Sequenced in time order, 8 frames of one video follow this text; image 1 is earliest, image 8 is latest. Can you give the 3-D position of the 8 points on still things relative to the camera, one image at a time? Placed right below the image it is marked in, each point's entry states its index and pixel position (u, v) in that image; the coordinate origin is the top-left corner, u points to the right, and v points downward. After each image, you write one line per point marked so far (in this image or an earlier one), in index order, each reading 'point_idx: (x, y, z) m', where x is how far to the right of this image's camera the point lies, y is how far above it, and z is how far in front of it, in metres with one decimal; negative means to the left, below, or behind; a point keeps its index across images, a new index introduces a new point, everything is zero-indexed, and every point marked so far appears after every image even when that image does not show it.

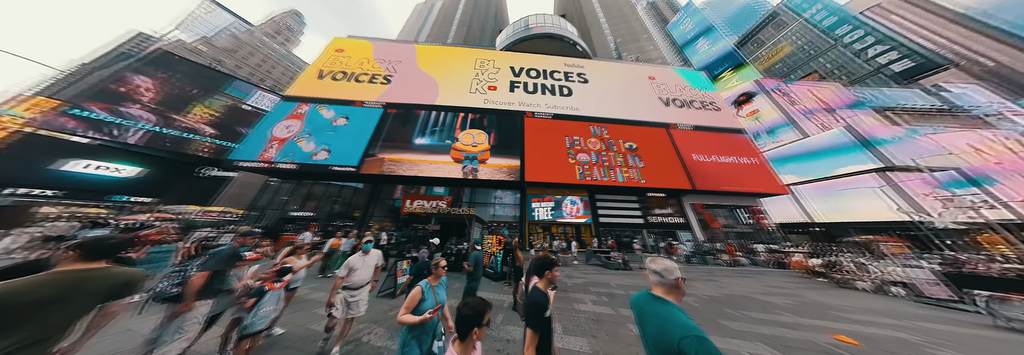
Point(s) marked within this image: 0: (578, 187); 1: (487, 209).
0: (+5.1, -0.7, +11.5) m
1: (-2.1, -2.6, +12.3) m
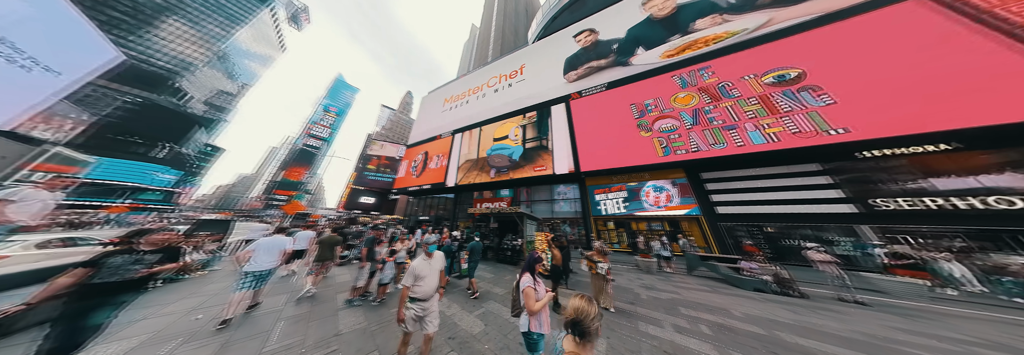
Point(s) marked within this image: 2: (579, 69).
0: (+8.4, +0.6, +8.2) m
1: (+2.9, -2.3, +12.2) m
2: (+5.5, +9.1, +12.4) m
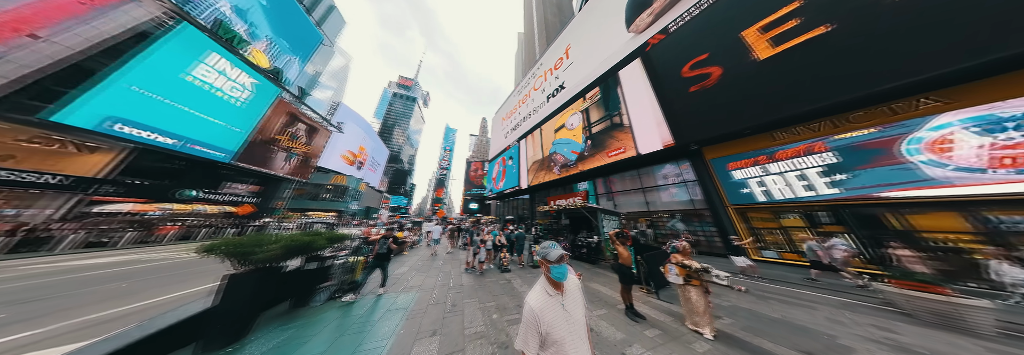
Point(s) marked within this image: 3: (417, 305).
0: (+10.4, +2.3, +3.5) m
1: (+8.3, -1.2, +9.7) m
2: (+8.5, +10.5, +8.8) m
3: (-1.9, -2.5, +3.1) m
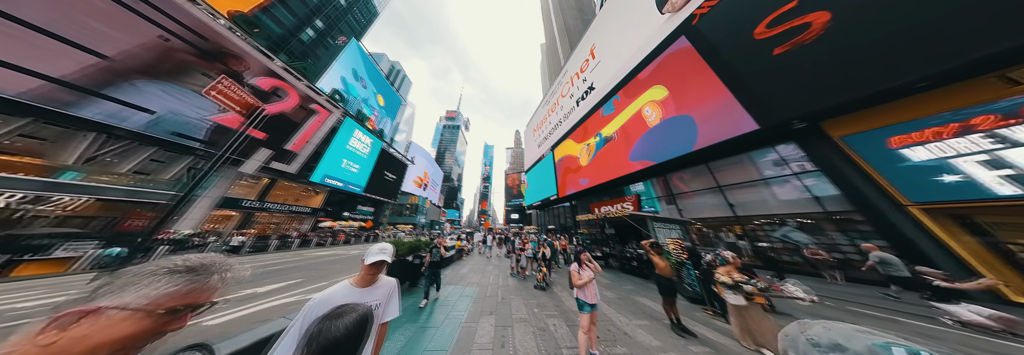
0: (+10.7, +2.9, +1.6) m
1: (+10.5, -1.1, +7.9) m
2: (+9.6, +10.5, +7.7) m
3: (-0.9, -3.0, +3.9) m
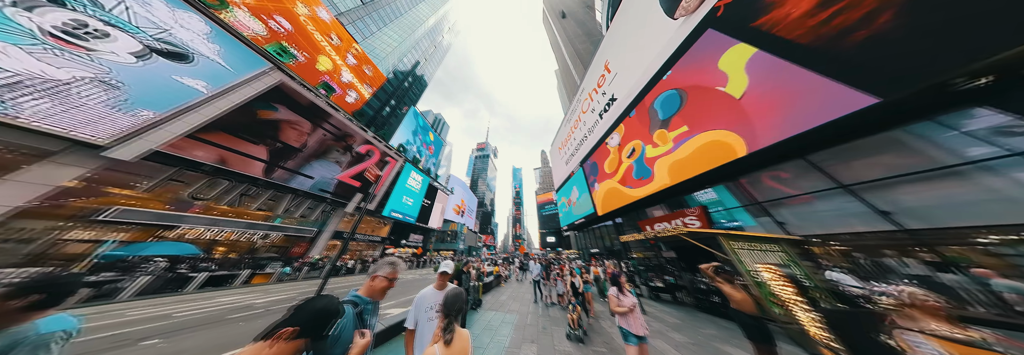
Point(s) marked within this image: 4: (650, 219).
0: (+10.5, +3.7, +0.2) m
1: (+11.9, -1.1, +5.8) m
2: (+10.1, +10.3, +7.6) m
3: (+0.2, -3.7, +3.7) m
4: (+7.3, -2.2, +7.7) m
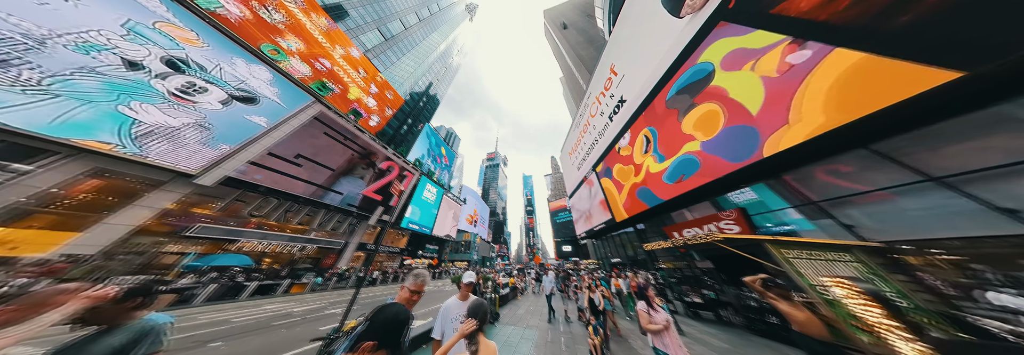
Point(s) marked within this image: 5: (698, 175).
0: (+10.3, +4.2, -0.2) m
1: (+12.4, -0.8, +4.9) m
2: (+10.1, +10.4, +7.5) m
3: (+0.6, -3.9, +3.5) m
4: (+8.0, -2.2, +7.1) m
5: (+5.4, +0.1, +4.3) m
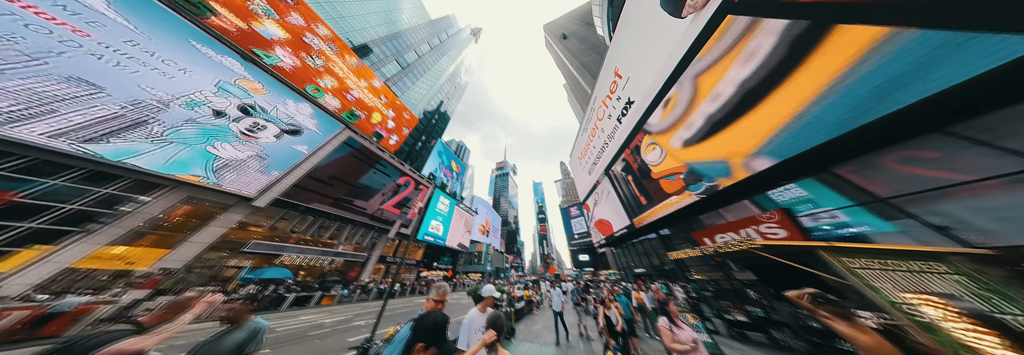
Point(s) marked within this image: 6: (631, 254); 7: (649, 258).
0: (+10.1, +4.8, -0.6) m
1: (+12.7, -0.4, +4.1) m
2: (+10.1, +10.5, +7.4) m
3: (+1.1, -4.1, +3.3) m
4: (+8.5, -2.2, +6.5) m
5: (+5.7, +0.1, +4.0) m
6: (+12.8, -8.1, +16.0) m
7: (+12.6, -7.4, +13.7) m
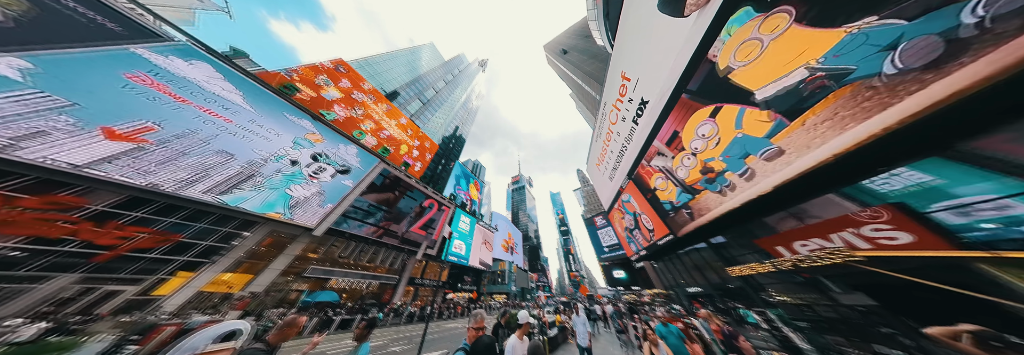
0: (+9.5, +5.8, -1.1) m
1: (+13.1, +0.5, +2.8) m
2: (+9.9, +10.7, +7.4) m
3: (+1.8, -4.2, +2.8) m
4: (+9.4, -1.9, +5.4) m
5: (+6.1, +0.4, +3.4) m
6: (+15.2, -8.2, +13.8) m
7: (+14.6, -7.3, +11.6) m
